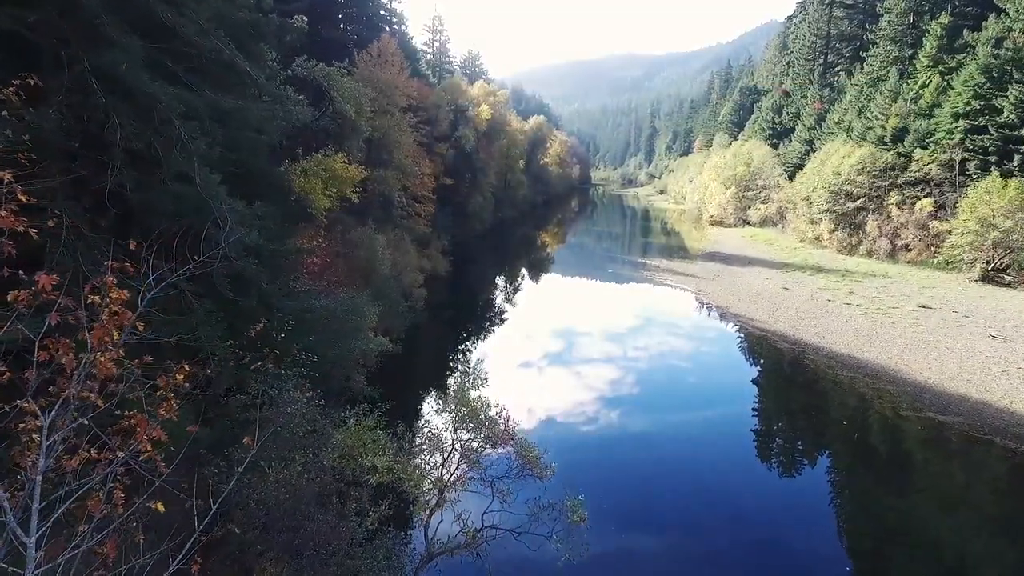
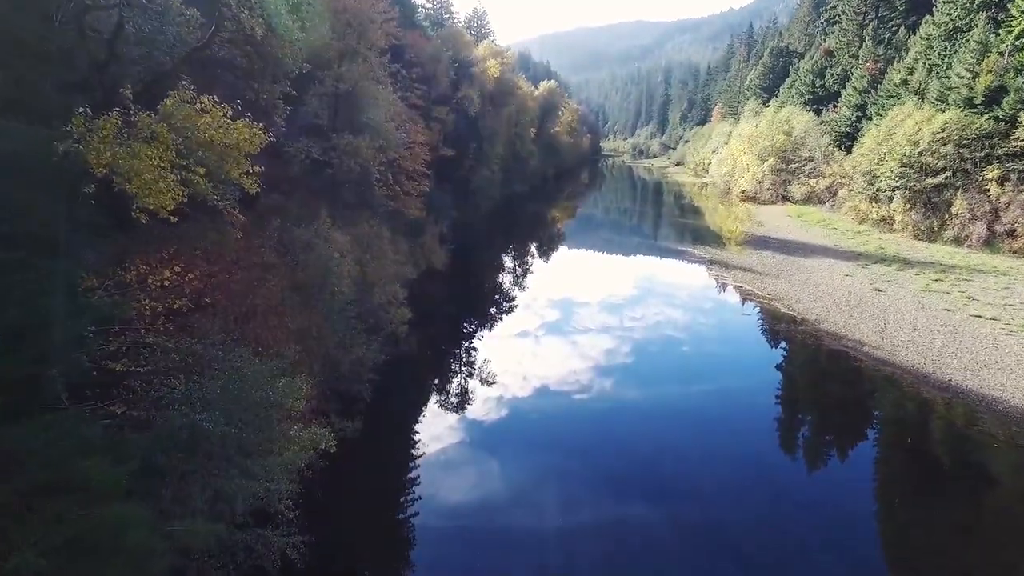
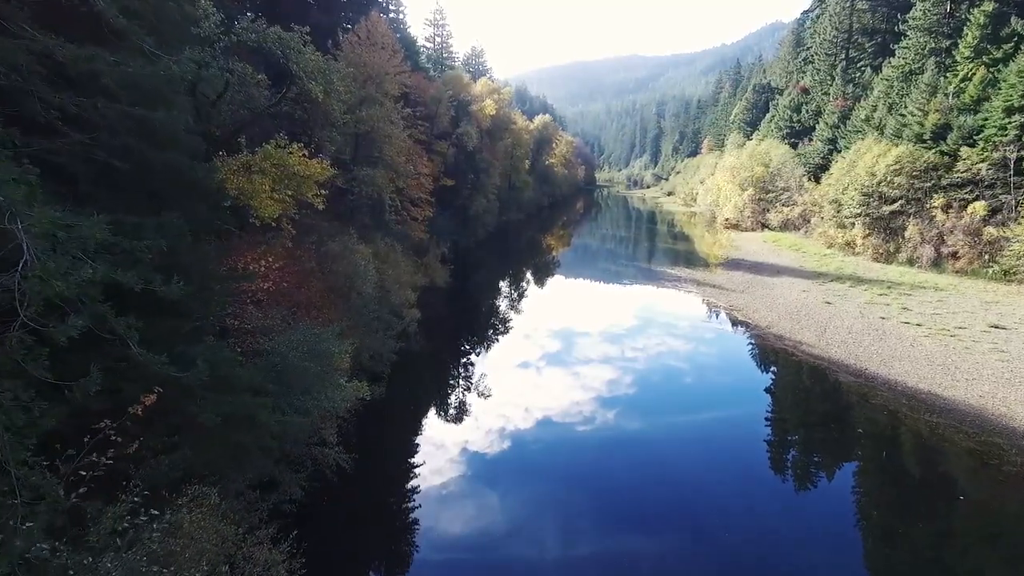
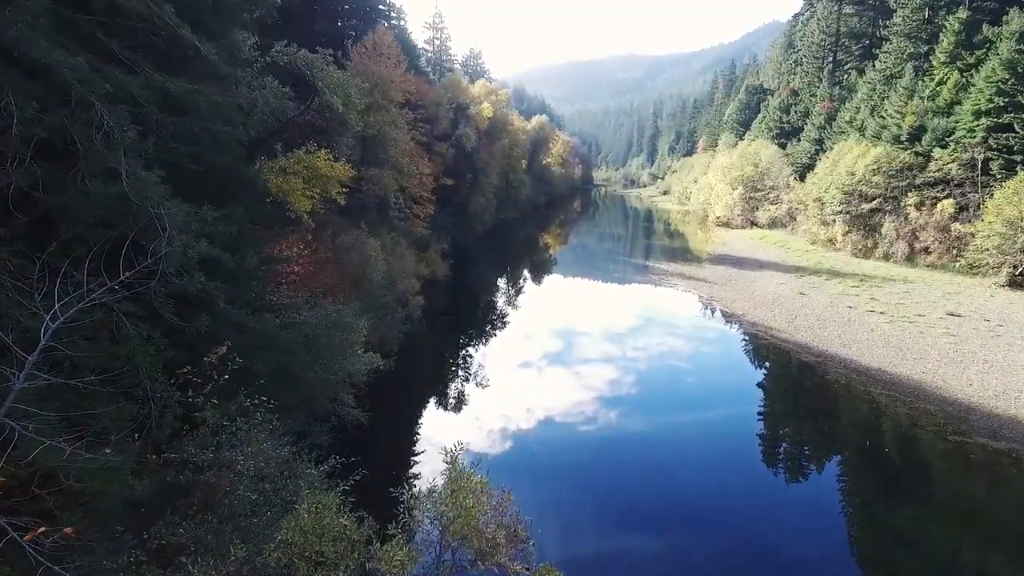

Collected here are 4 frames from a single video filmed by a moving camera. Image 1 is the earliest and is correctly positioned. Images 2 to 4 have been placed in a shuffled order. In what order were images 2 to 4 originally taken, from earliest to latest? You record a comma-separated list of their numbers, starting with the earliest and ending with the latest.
4, 3, 2
